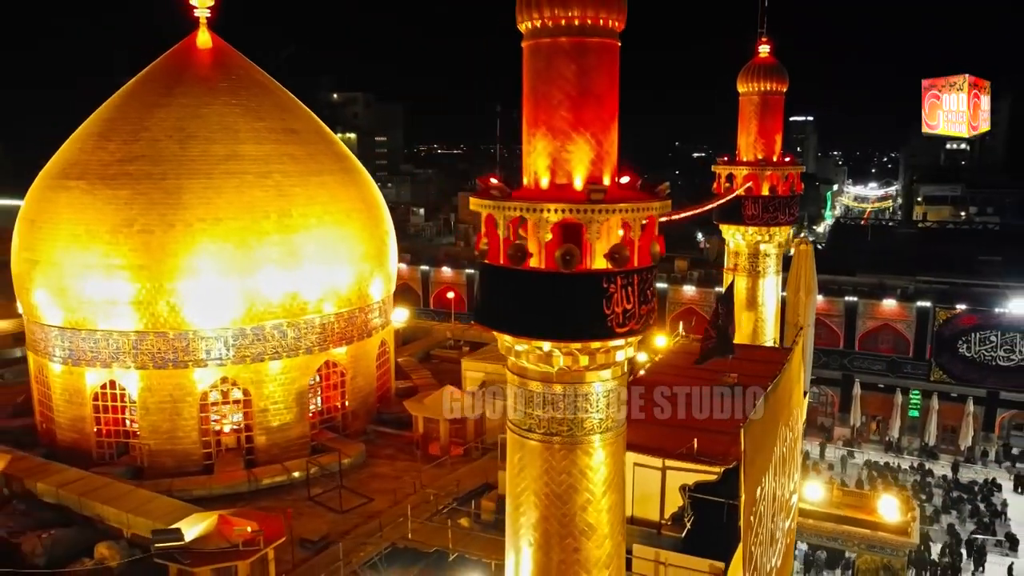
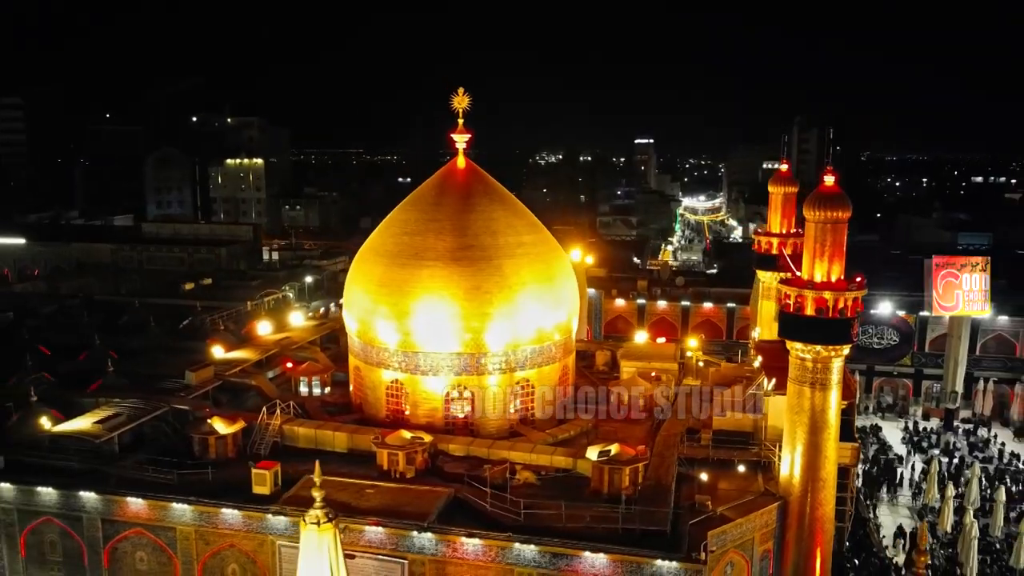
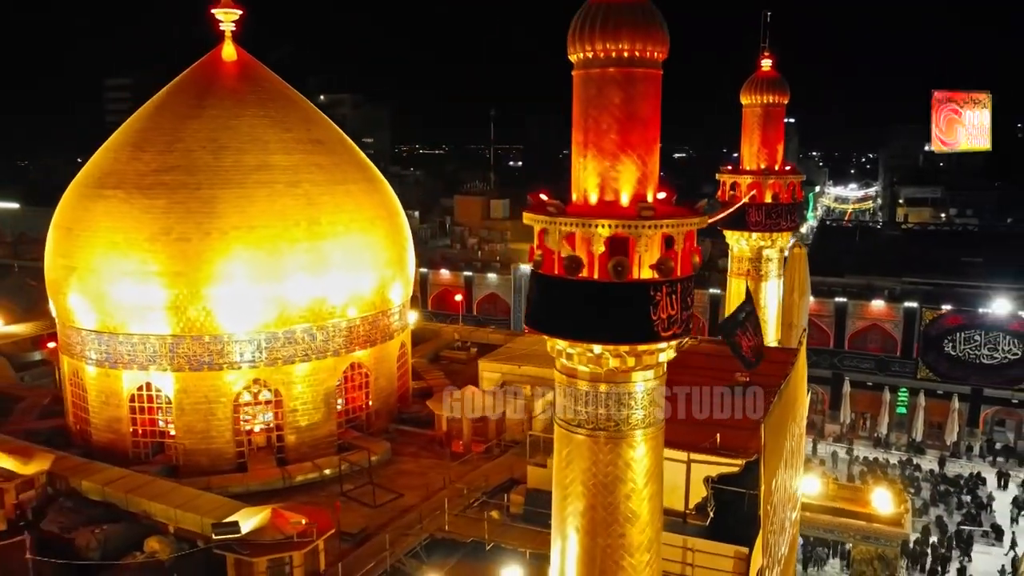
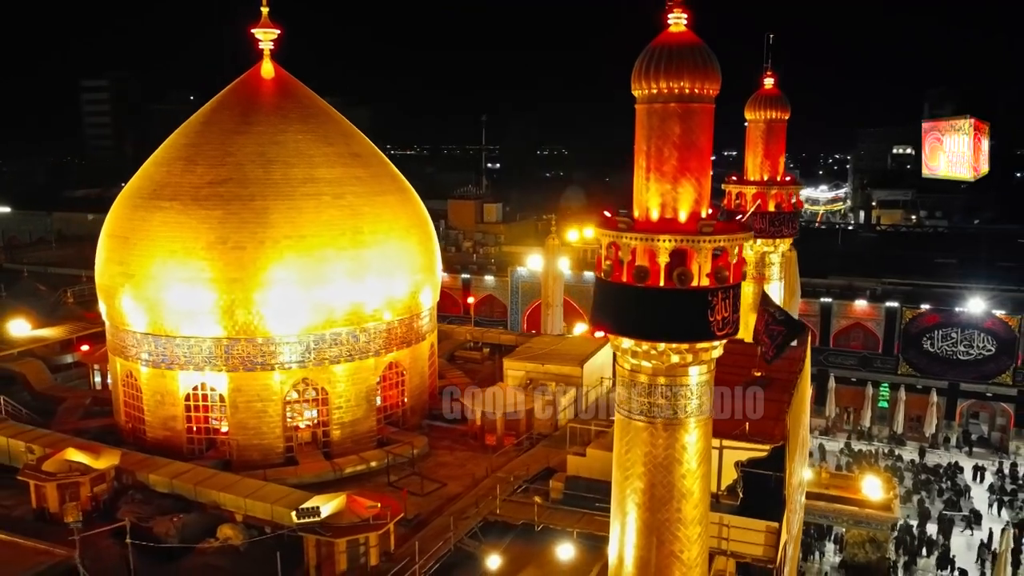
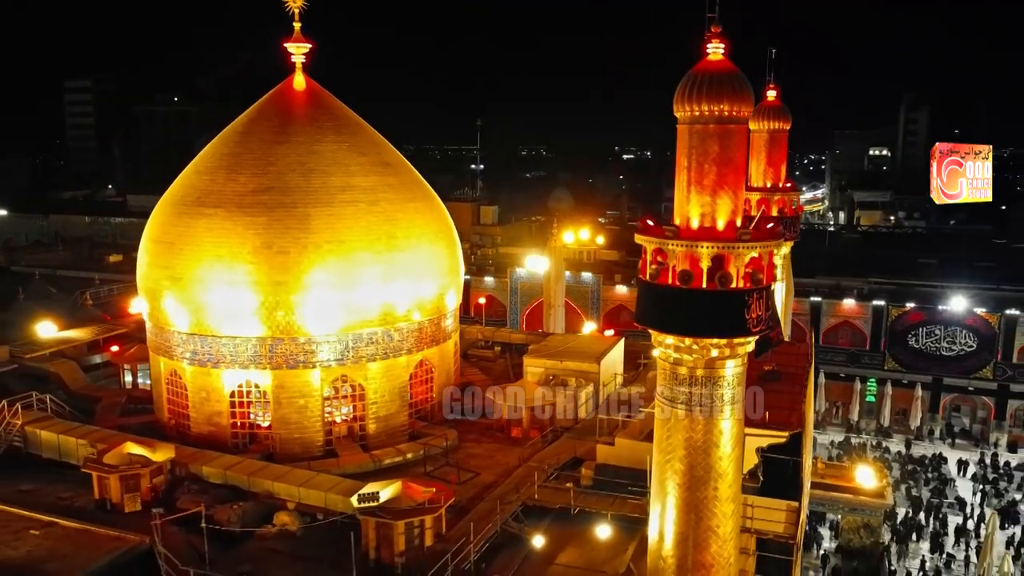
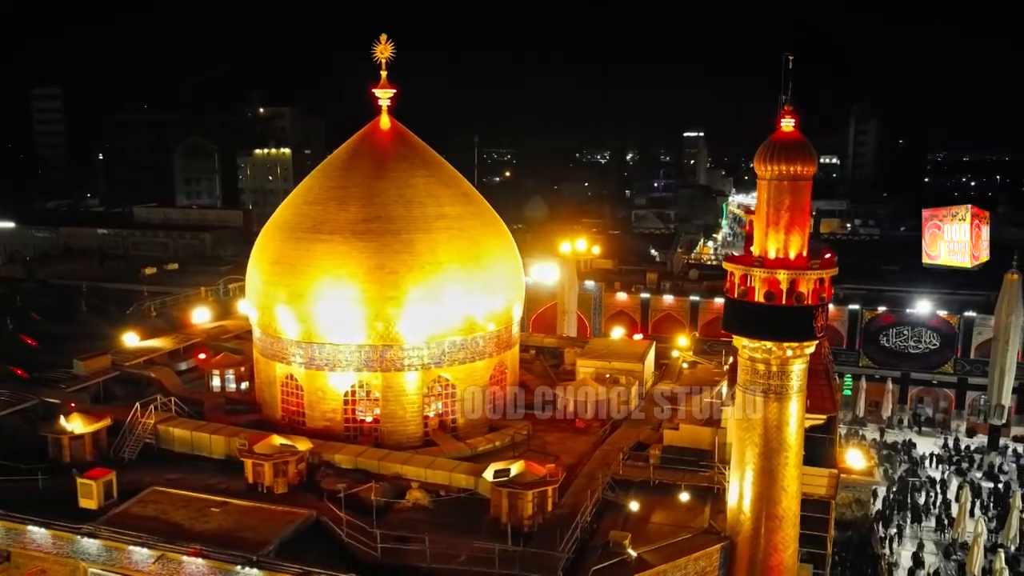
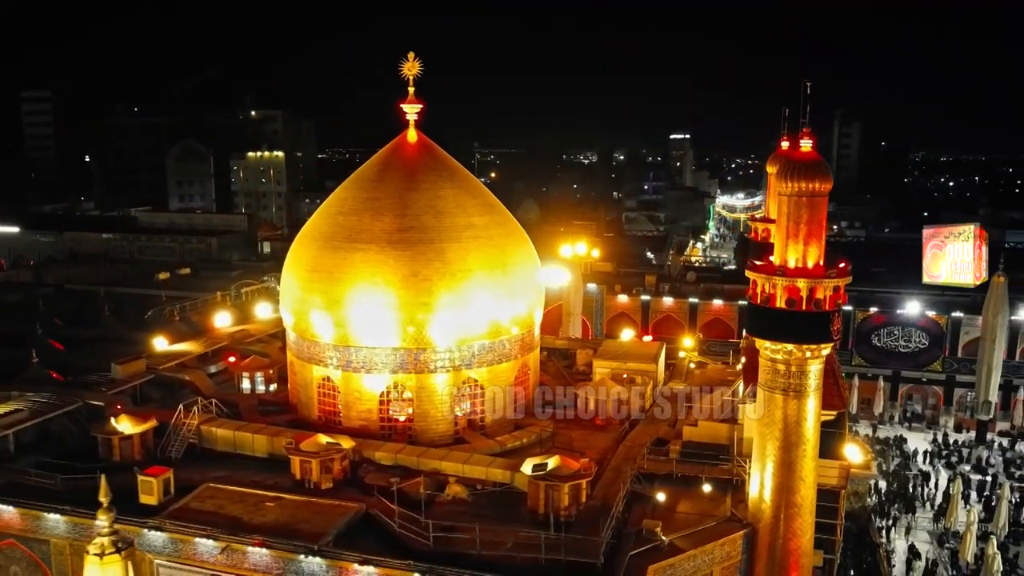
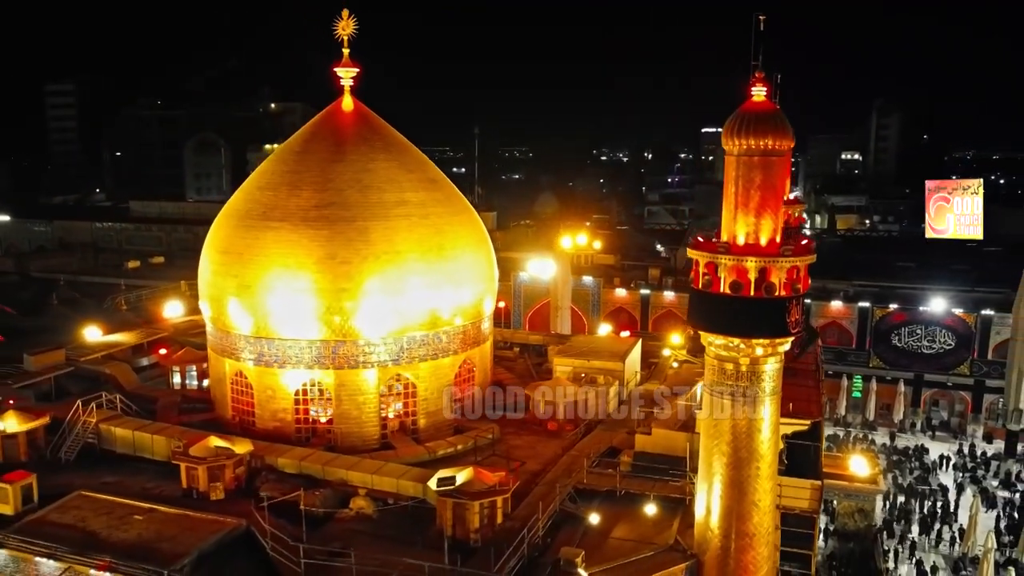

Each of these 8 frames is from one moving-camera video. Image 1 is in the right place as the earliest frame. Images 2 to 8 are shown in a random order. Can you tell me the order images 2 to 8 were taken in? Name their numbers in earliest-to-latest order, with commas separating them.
3, 4, 5, 8, 6, 7, 2
